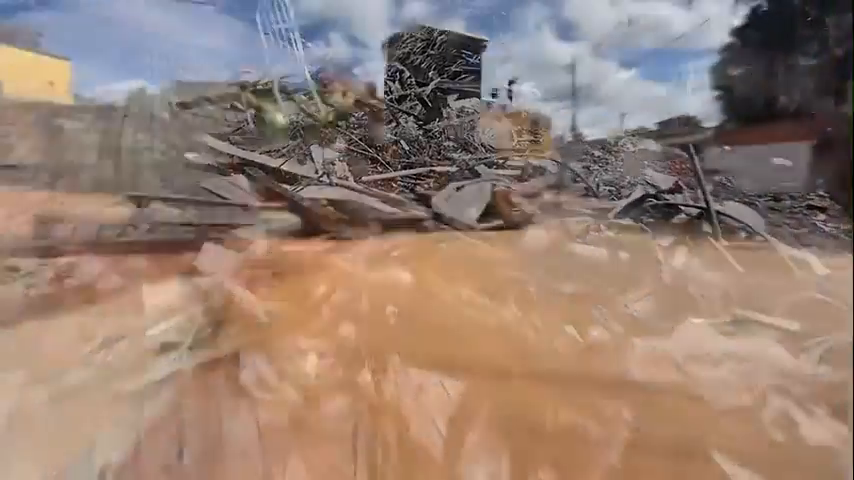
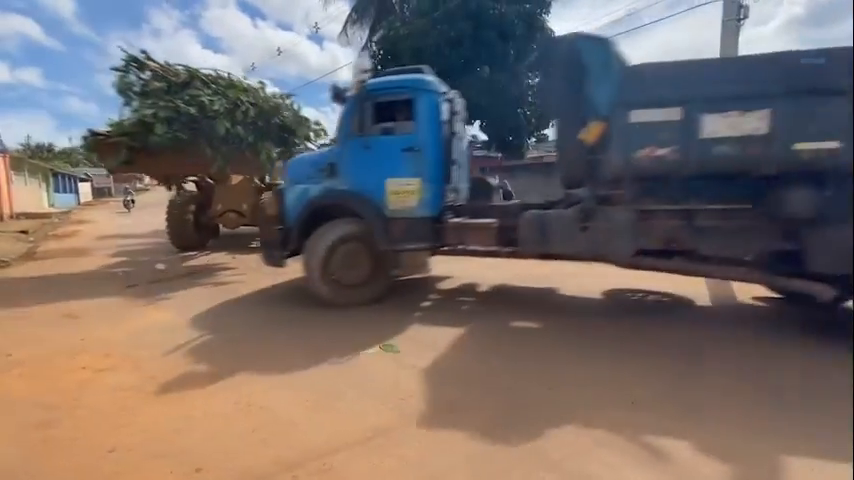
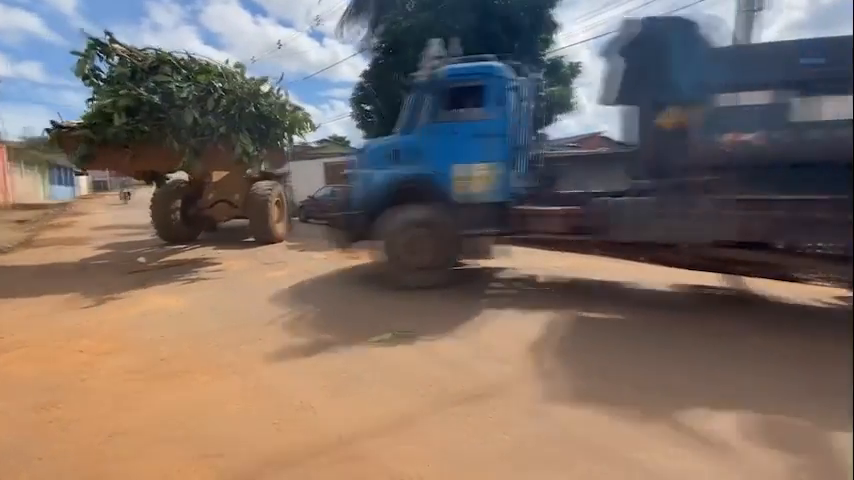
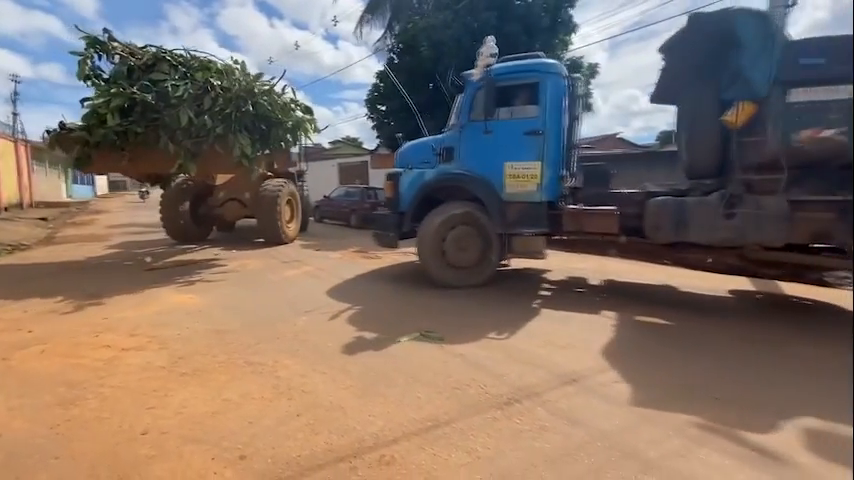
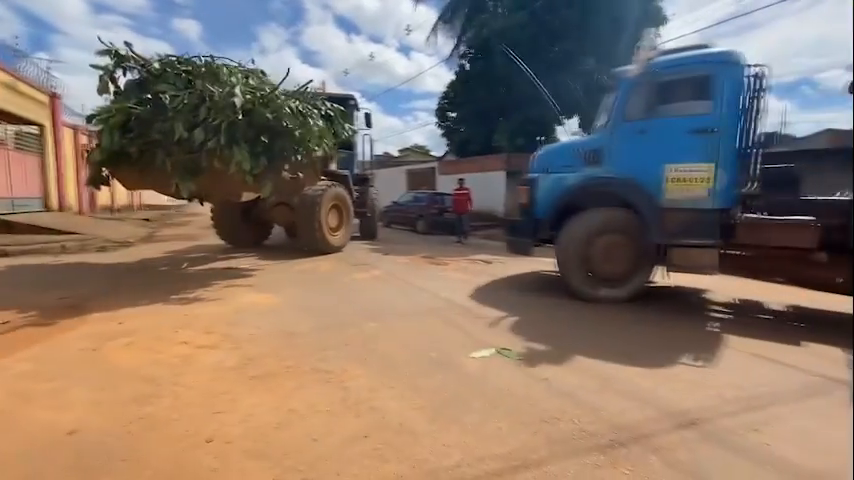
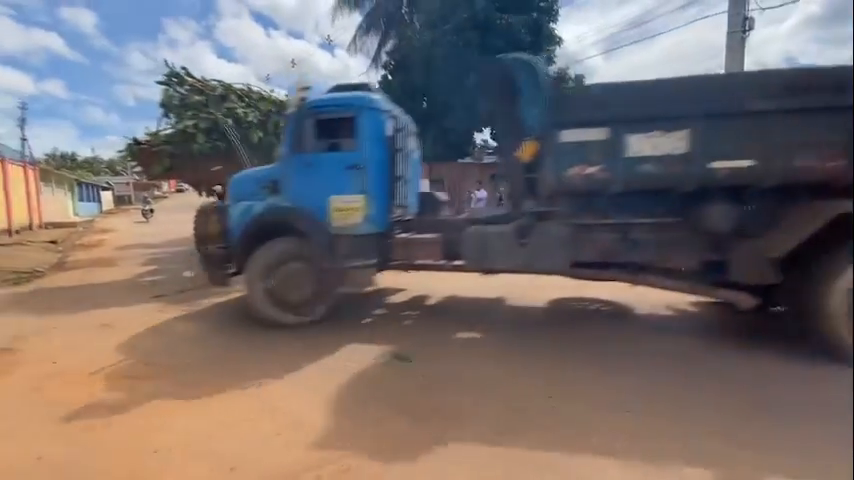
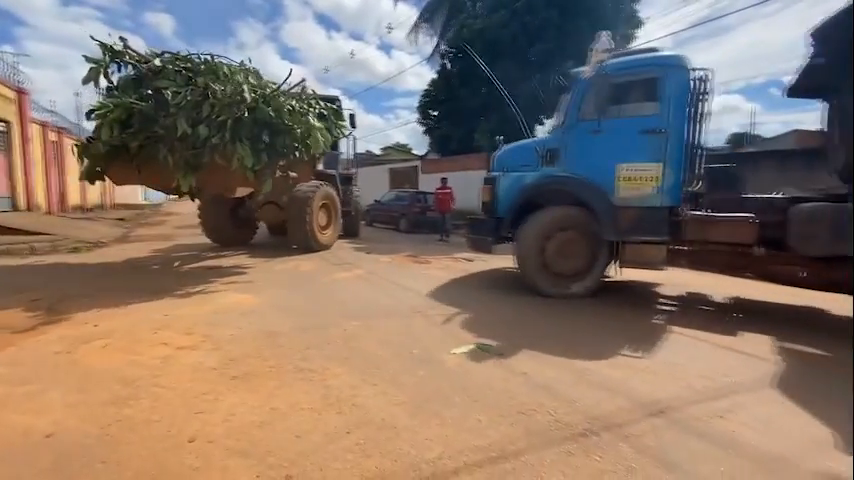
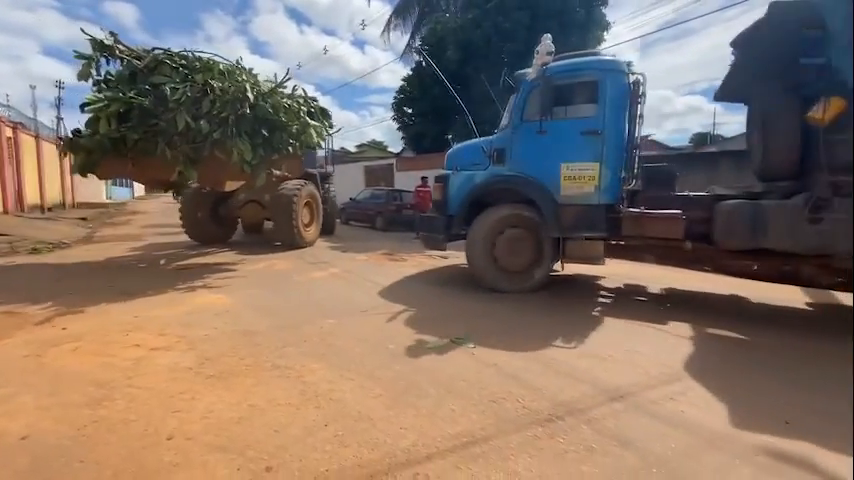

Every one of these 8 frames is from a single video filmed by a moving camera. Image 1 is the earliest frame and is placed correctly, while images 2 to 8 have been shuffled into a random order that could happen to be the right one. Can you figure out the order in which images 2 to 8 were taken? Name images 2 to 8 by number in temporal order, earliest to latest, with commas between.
5, 7, 8, 4, 3, 2, 6
